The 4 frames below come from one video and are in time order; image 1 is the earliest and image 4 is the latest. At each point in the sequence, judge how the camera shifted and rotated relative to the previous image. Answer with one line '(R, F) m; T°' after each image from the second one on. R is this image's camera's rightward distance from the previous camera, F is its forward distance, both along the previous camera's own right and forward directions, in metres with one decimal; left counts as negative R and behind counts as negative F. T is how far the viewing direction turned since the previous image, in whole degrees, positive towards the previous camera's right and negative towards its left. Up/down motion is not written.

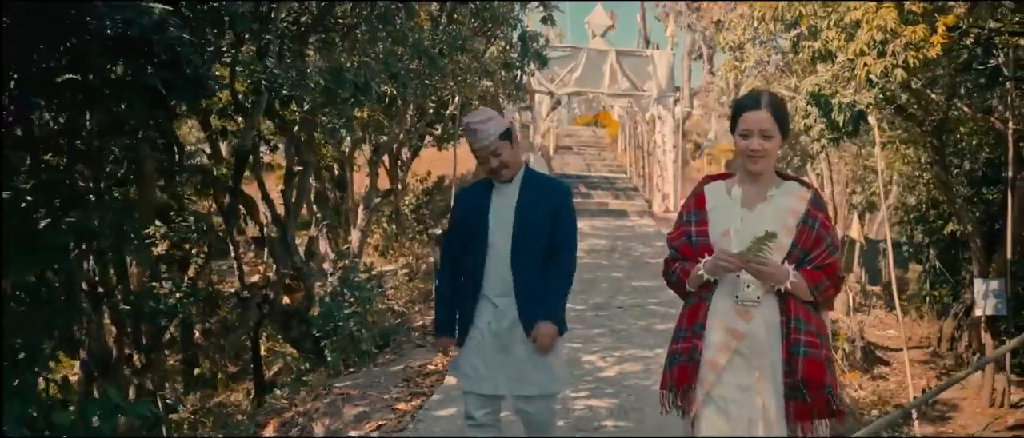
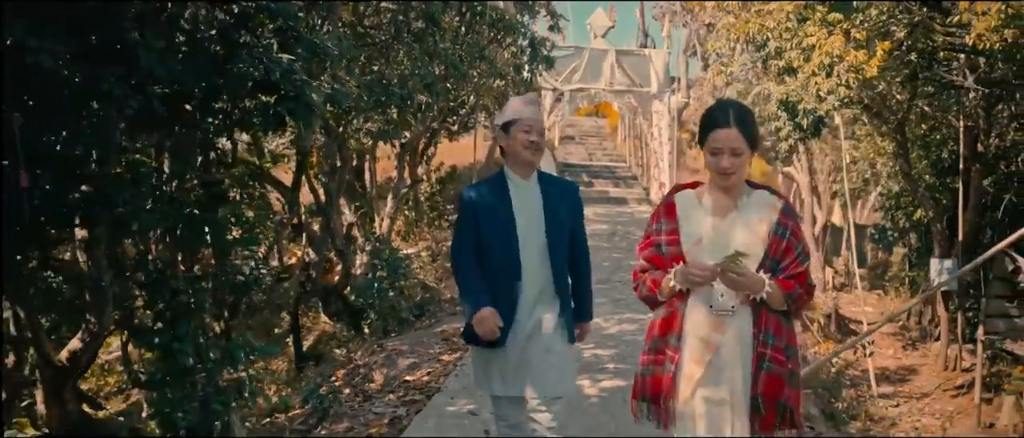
(-0.1, -1.1) m; 0°
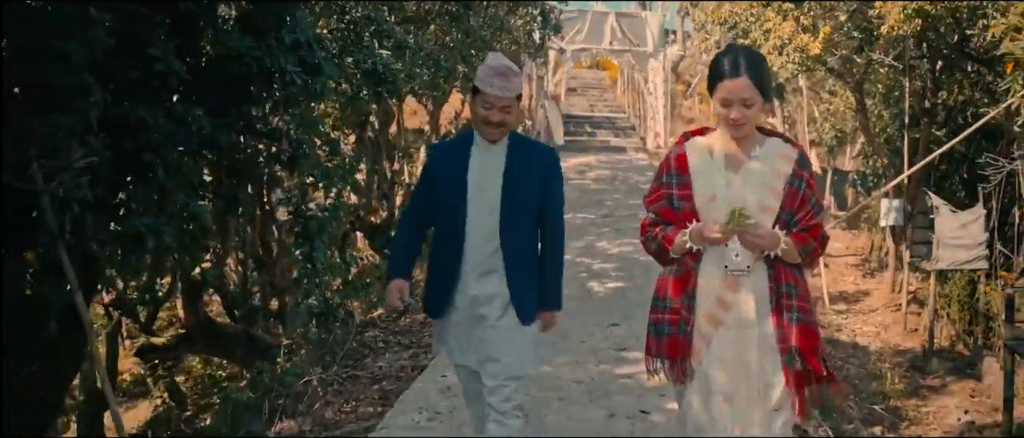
(-0.2, -1.8) m; 0°
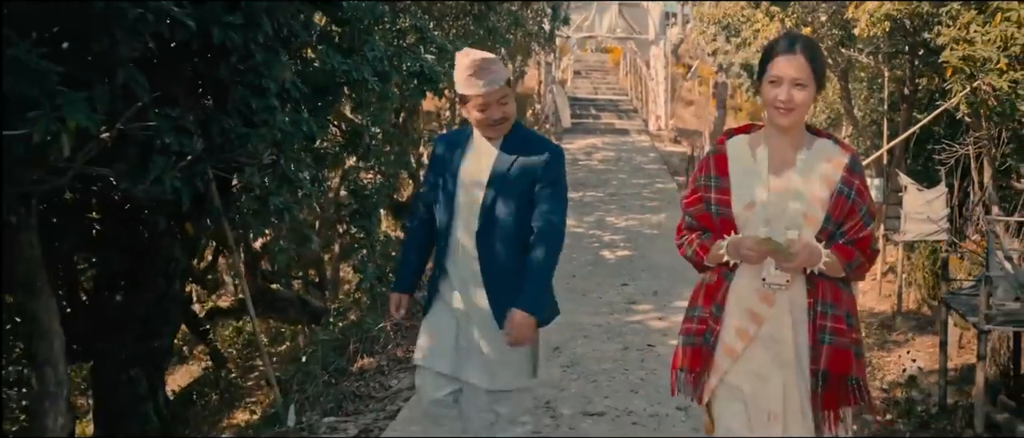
(-0.2, -1.1) m; 0°
